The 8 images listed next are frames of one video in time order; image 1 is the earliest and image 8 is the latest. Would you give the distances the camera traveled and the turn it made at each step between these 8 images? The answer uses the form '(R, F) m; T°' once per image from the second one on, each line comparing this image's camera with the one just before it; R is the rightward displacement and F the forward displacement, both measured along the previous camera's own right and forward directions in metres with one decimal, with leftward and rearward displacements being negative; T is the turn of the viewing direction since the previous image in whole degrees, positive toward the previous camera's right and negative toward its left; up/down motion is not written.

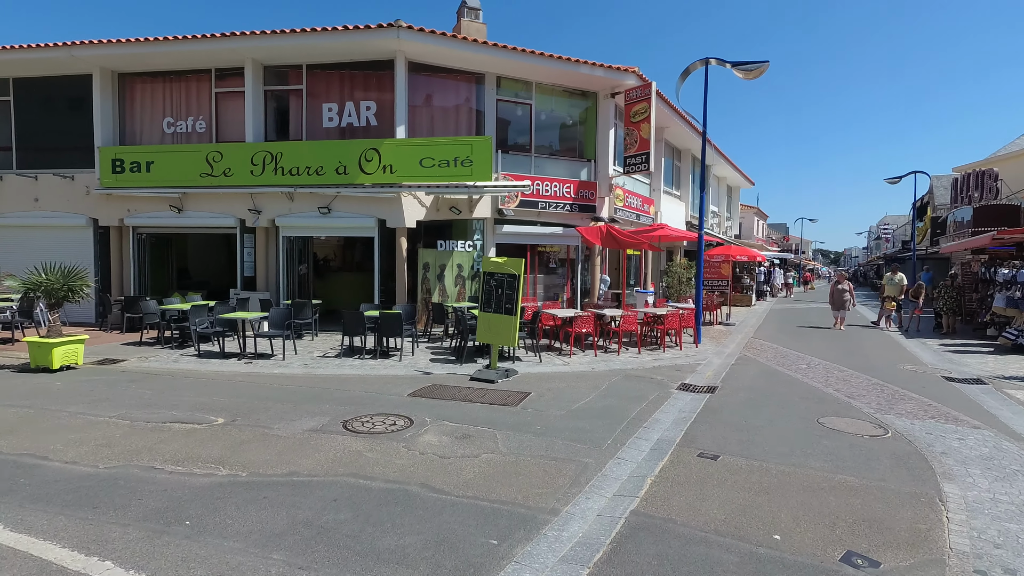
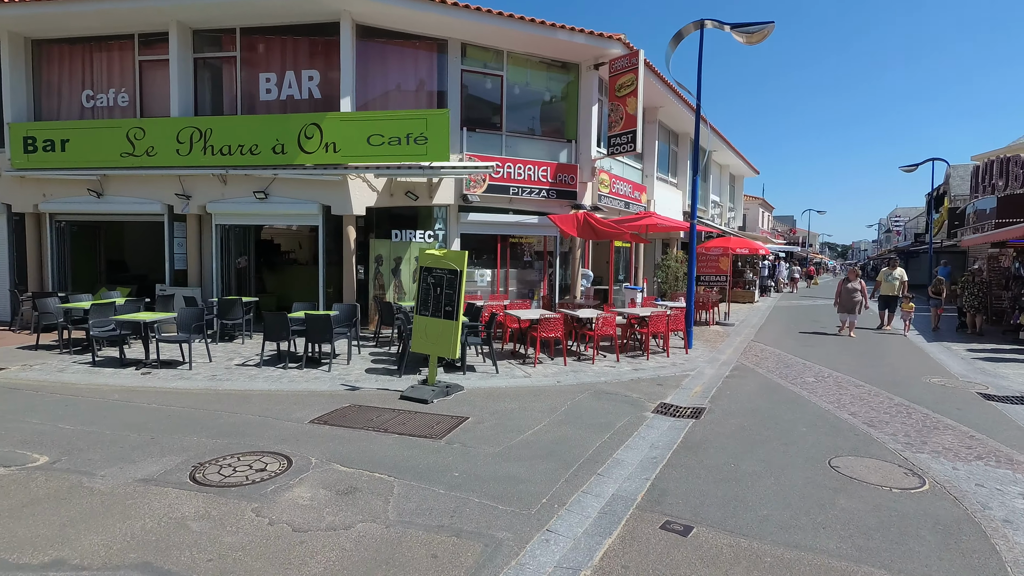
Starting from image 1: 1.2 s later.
(+0.7, +1.5) m; 0°
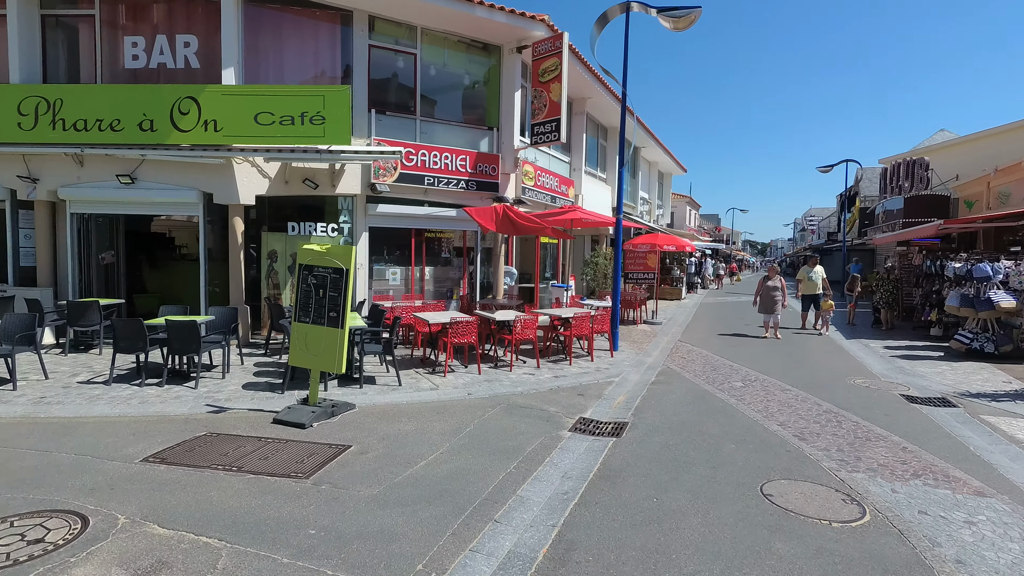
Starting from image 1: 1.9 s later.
(+0.4, +0.8) m; +7°
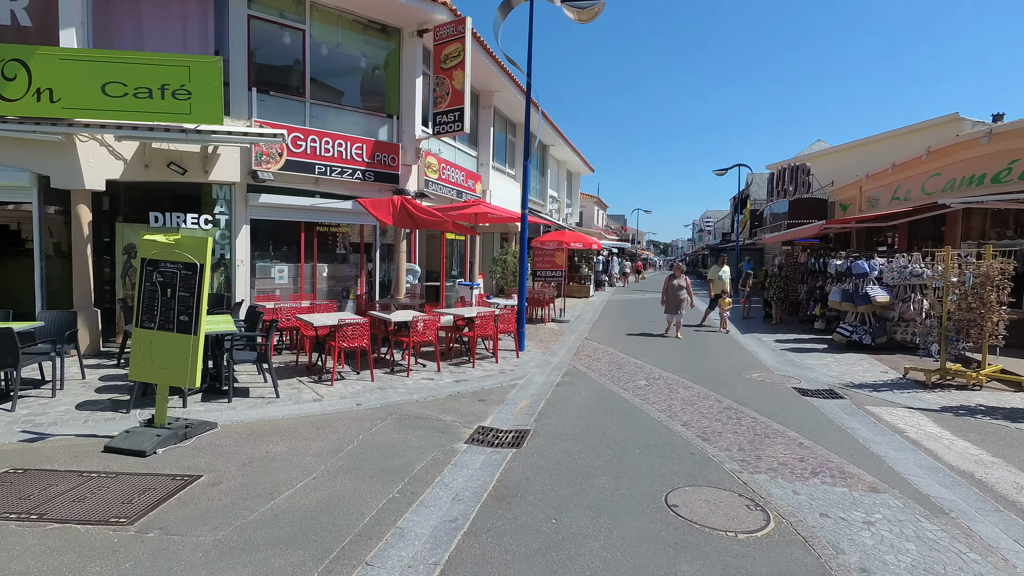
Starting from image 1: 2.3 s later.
(+0.2, +0.5) m; +9°
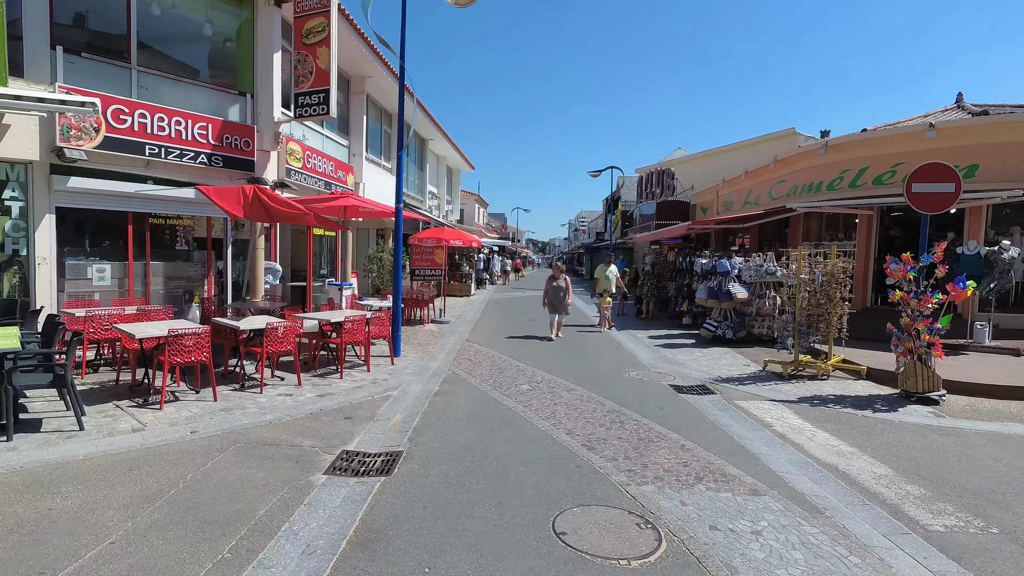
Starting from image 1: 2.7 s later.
(+0.1, +0.5) m; +12°
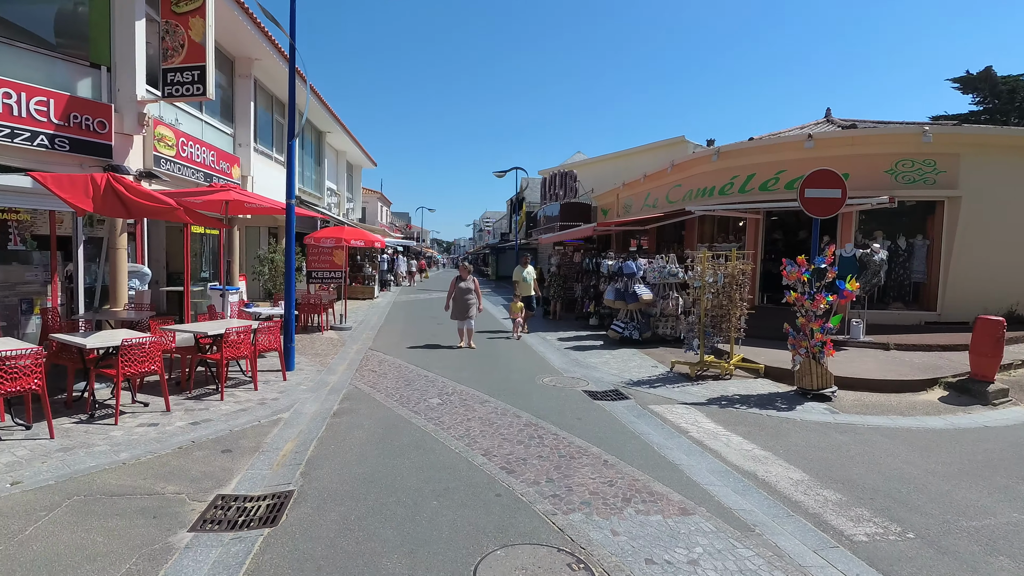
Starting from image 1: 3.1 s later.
(0.0, +0.5) m; +10°
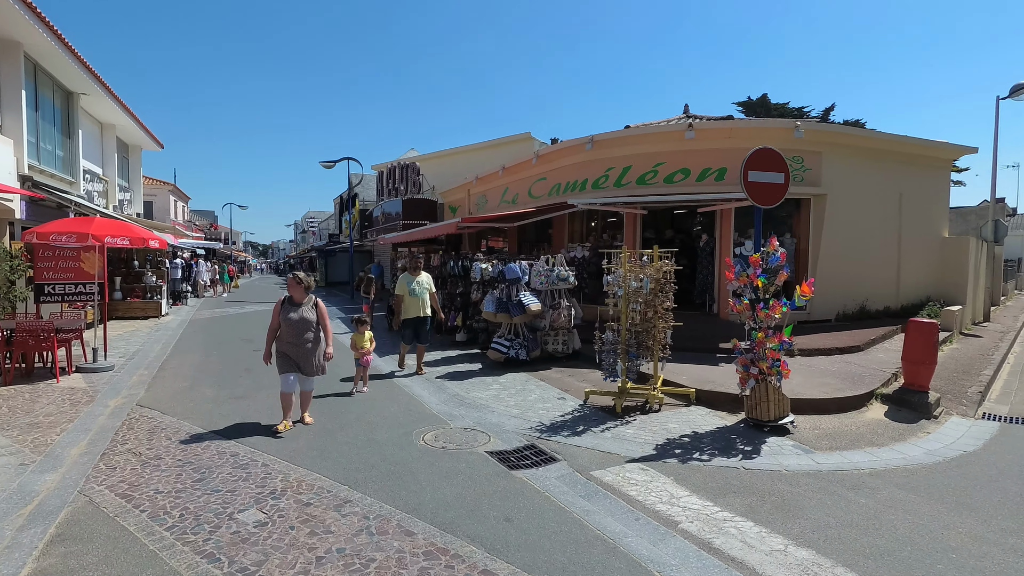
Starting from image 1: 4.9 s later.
(-0.3, +2.5) m; +17°
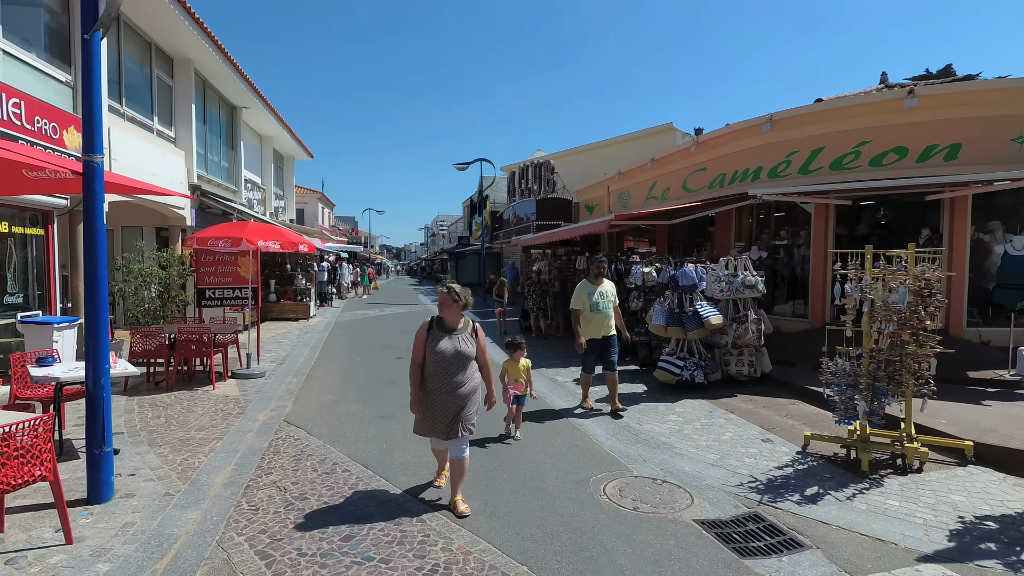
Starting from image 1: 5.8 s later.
(-0.7, +1.1) m; -12°
